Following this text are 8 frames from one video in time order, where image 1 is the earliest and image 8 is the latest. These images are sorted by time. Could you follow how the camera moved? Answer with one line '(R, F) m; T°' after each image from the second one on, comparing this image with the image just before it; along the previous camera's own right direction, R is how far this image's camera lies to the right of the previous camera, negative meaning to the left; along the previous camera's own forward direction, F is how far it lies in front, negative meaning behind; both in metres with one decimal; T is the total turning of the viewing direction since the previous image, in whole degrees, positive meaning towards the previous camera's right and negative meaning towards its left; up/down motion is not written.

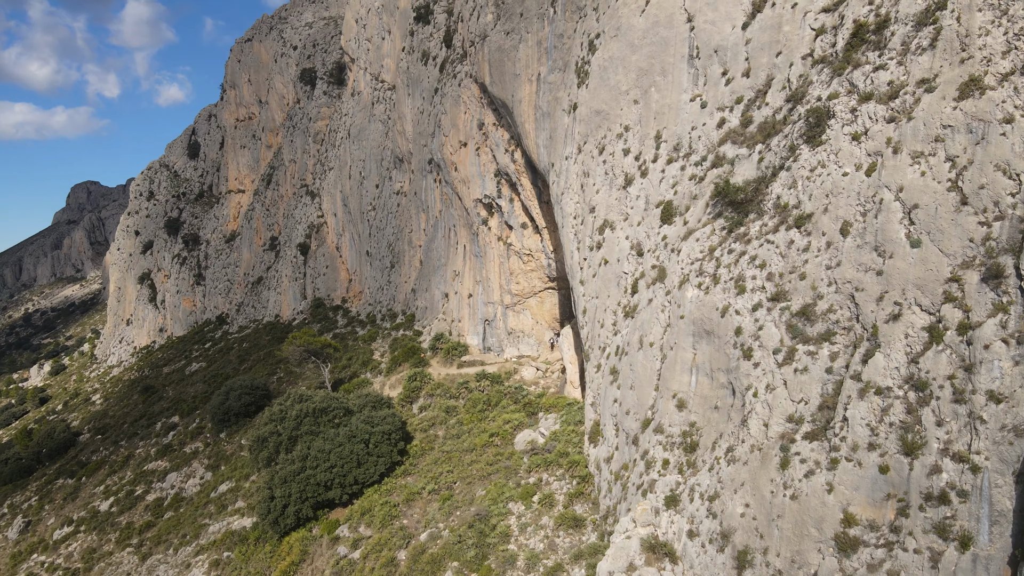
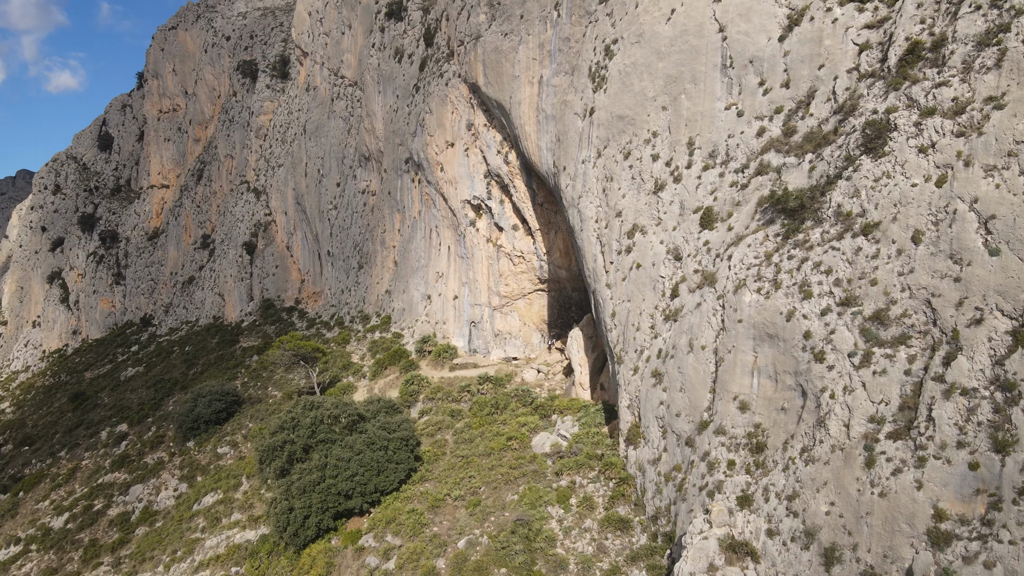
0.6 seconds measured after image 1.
(-2.4, +0.3) m; +6°
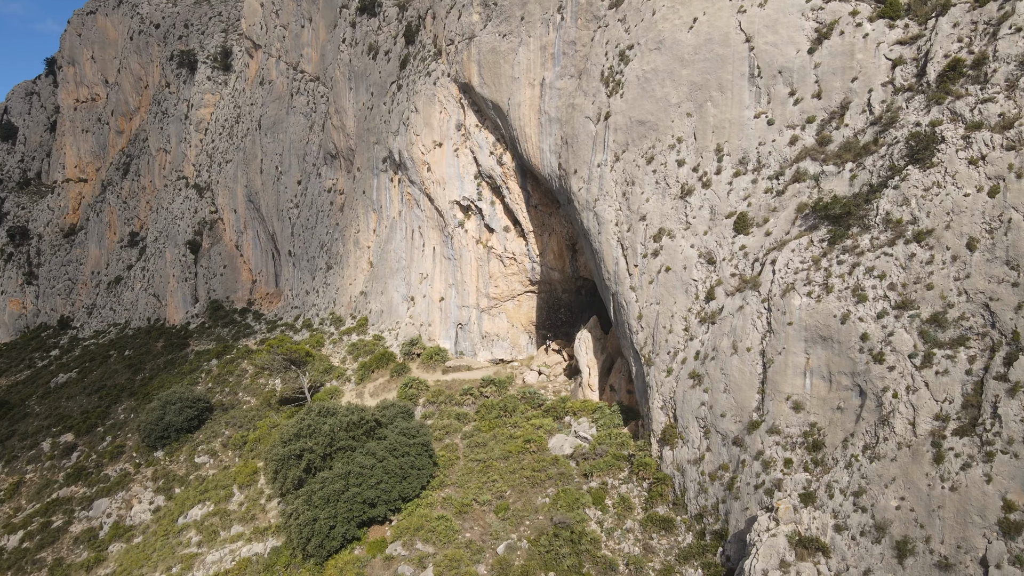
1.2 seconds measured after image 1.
(-2.3, +0.2) m; +5°
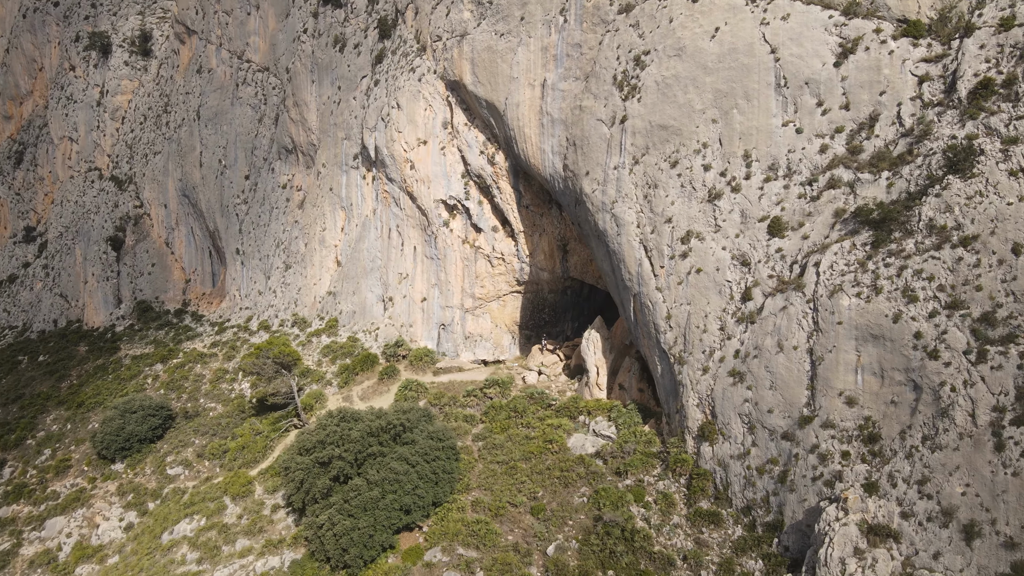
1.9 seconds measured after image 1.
(-2.9, +0.3) m; +7°
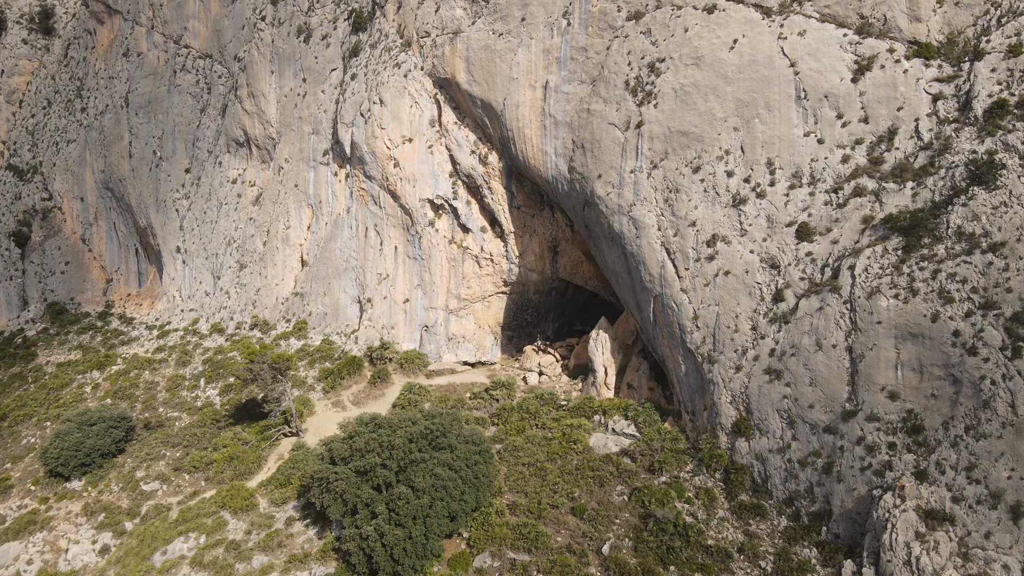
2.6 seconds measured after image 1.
(-3.1, +0.3) m; +7°
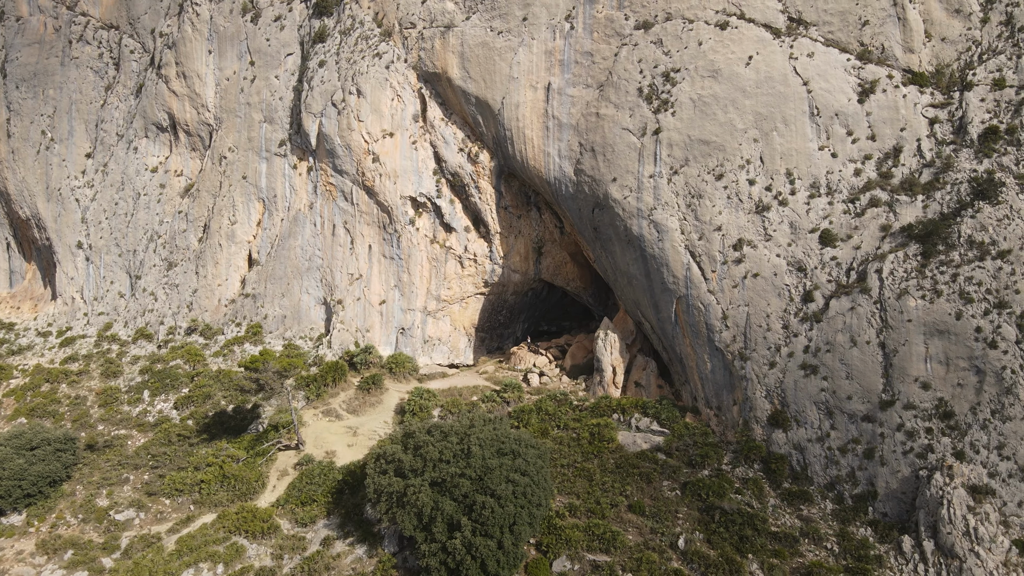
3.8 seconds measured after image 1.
(-4.5, +0.6) m; +11°
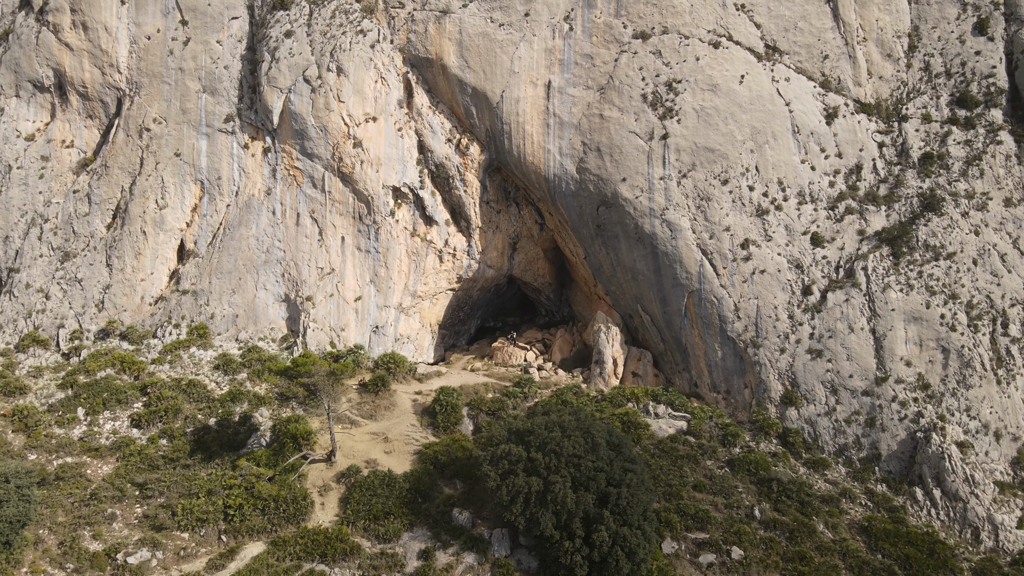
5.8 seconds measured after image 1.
(-6.9, +1.0) m; +16°
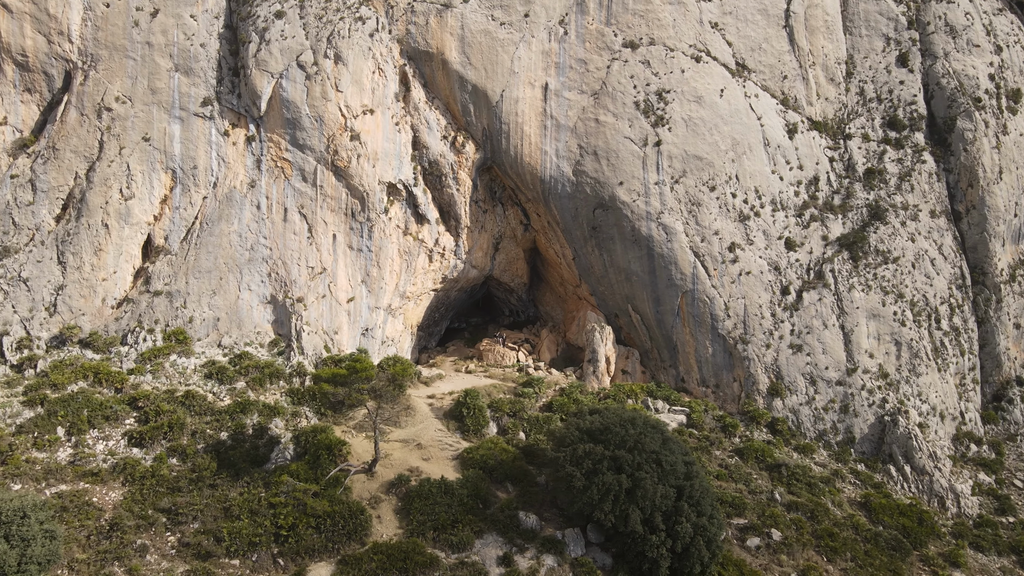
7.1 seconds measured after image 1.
(-4.7, +0.2) m; +11°
